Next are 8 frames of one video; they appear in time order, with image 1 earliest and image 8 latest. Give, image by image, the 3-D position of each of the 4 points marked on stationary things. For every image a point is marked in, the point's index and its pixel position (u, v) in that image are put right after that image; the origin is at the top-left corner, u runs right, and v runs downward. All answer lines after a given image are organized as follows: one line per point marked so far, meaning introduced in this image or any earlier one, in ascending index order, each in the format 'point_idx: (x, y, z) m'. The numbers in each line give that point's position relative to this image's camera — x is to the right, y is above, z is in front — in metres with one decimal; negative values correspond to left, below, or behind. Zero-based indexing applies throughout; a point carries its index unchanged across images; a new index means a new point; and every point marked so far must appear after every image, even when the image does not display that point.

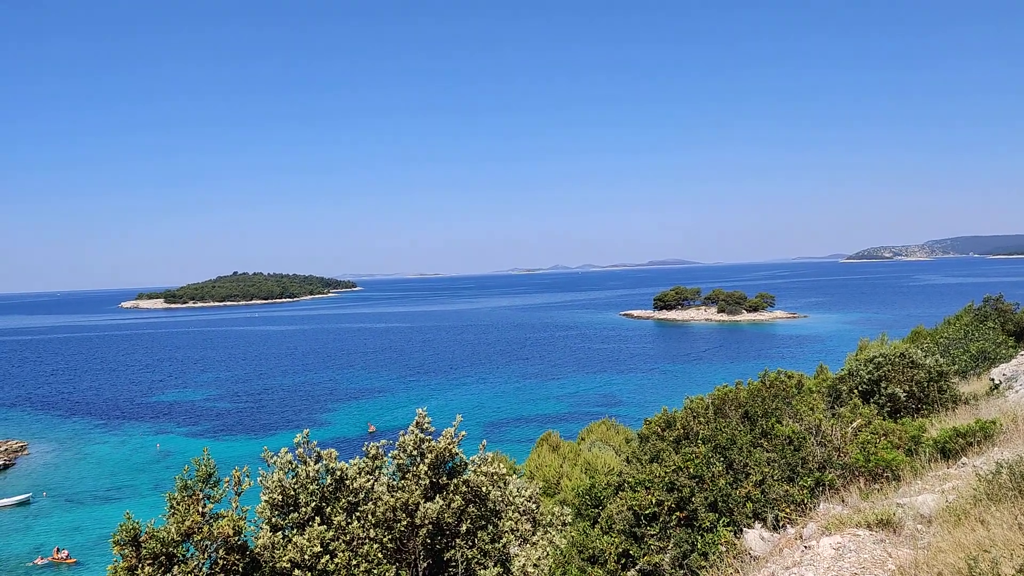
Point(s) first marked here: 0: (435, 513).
0: (-1.1, -3.2, +11.0) m
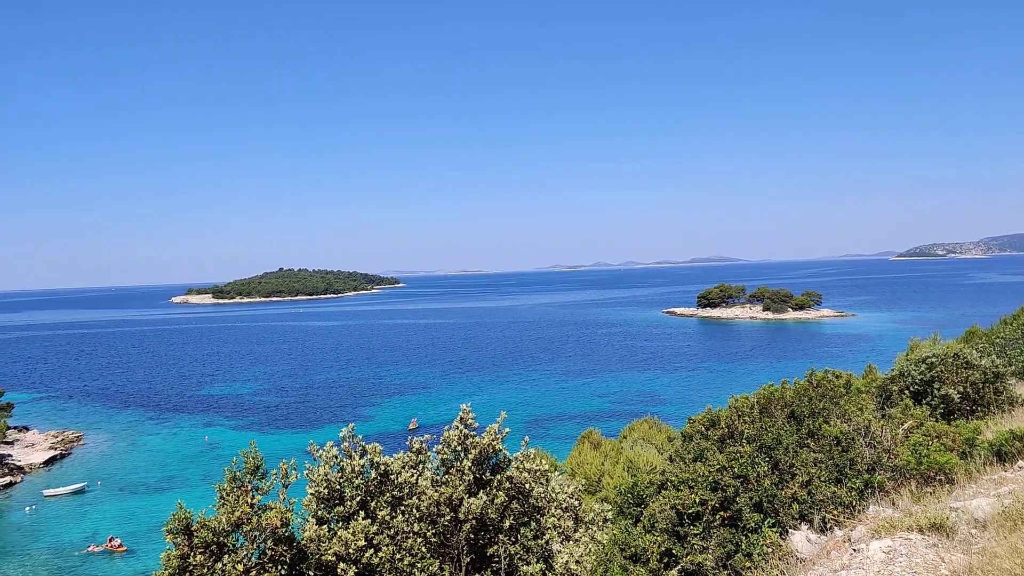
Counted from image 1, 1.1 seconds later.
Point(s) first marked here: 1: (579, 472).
0: (-0.5, -3.2, +11.0) m
1: (+1.8, -4.7, +19.6) m
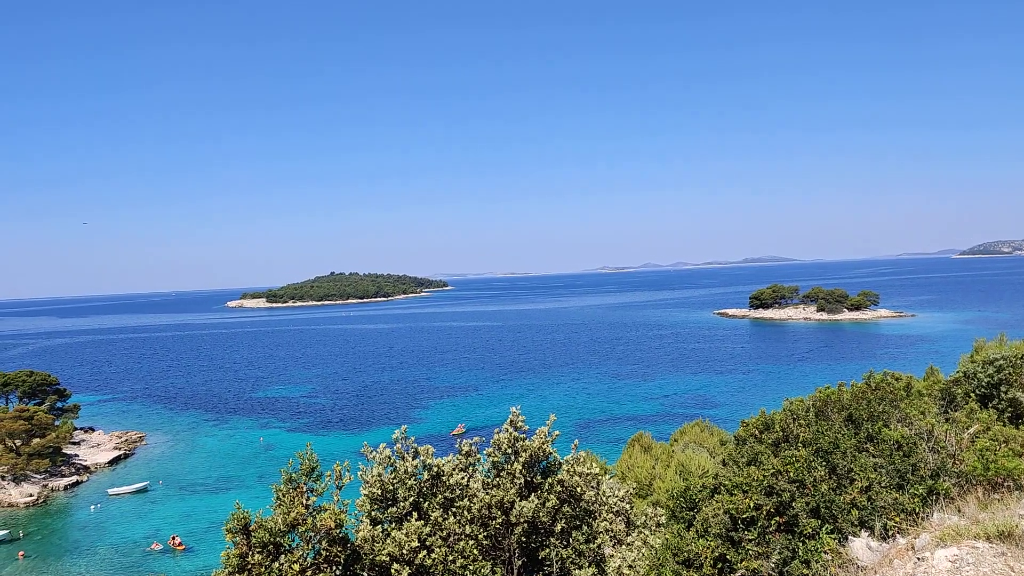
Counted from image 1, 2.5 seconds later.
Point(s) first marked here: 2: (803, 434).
0: (+0.3, -3.2, +11.0) m
1: (+3.0, -4.8, +19.5) m
2: (+5.6, -2.8, +14.6) m
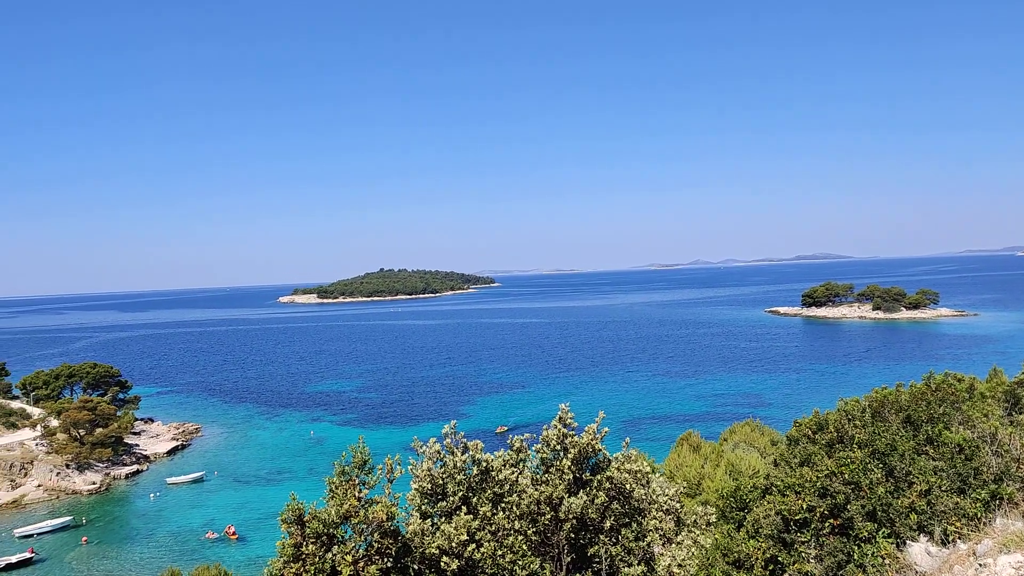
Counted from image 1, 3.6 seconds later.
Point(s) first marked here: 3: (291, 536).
0: (+1.0, -3.2, +11.0) m
1: (+4.2, -4.7, +19.3) m
2: (+6.4, -2.8, +14.3) m
3: (-3.0, -3.3, +10.3) m
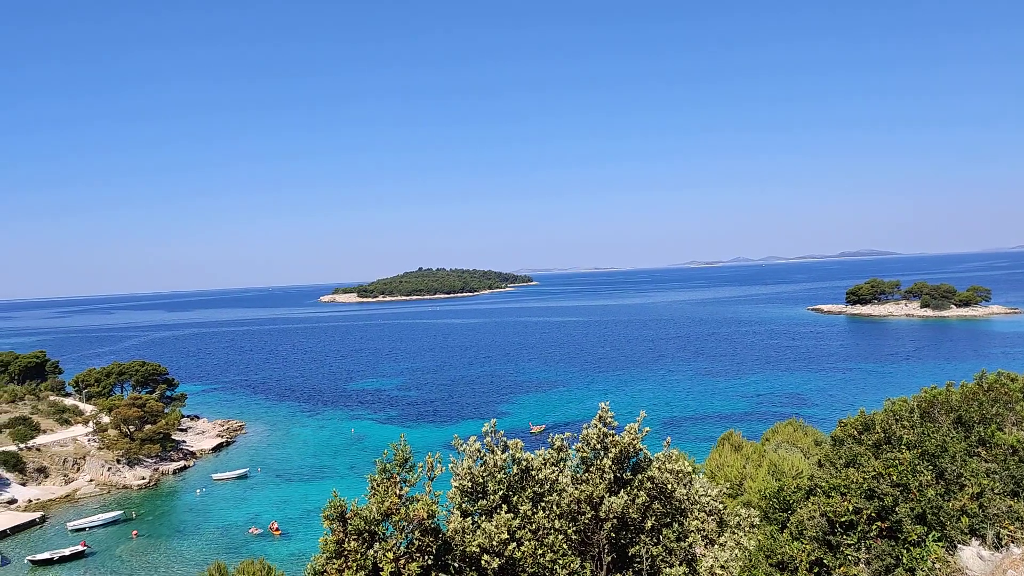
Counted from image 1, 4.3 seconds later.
0: (+1.5, -3.2, +10.9) m
1: (+5.2, -4.7, +19.1) m
2: (+7.2, -2.7, +13.9) m
3: (-2.4, -3.3, +10.4) m
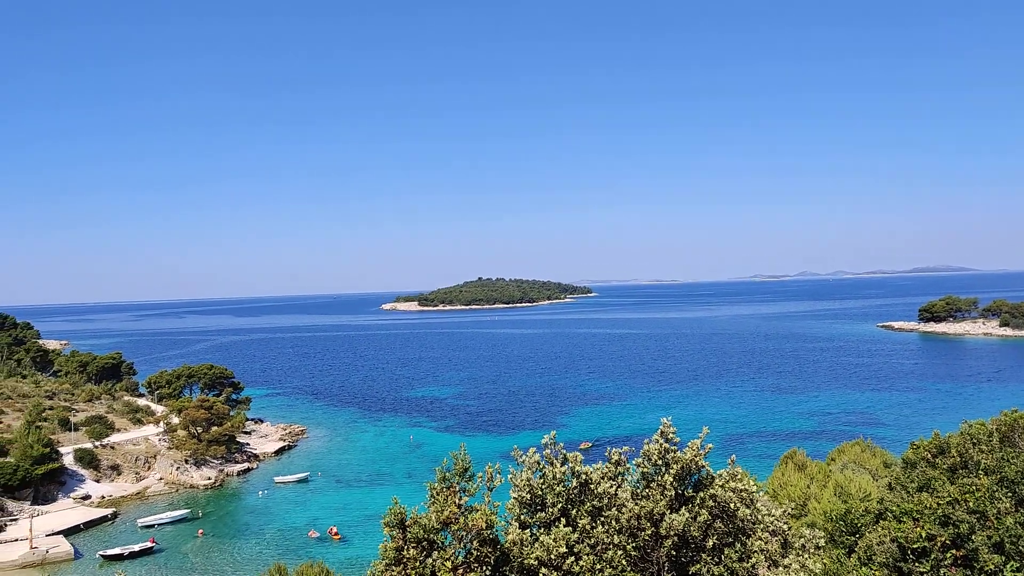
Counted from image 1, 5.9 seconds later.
0: (+2.3, -3.3, +10.7) m
1: (+6.5, -5.0, +18.6) m
2: (+8.2, -3.0, +13.3) m
3: (-1.7, -3.5, +10.5) m
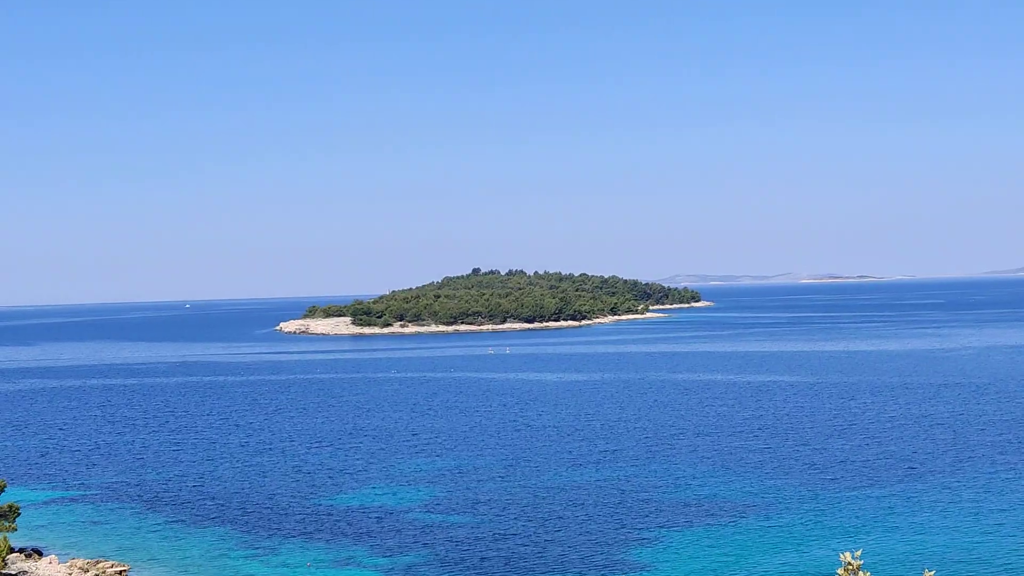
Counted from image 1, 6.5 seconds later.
0: (+3.1, -3.2, +8.5) m
1: (+6.4, -5.0, +16.7) m
2: (+8.6, -2.8, +11.8) m
3: (-0.8, -3.4, +7.8) m
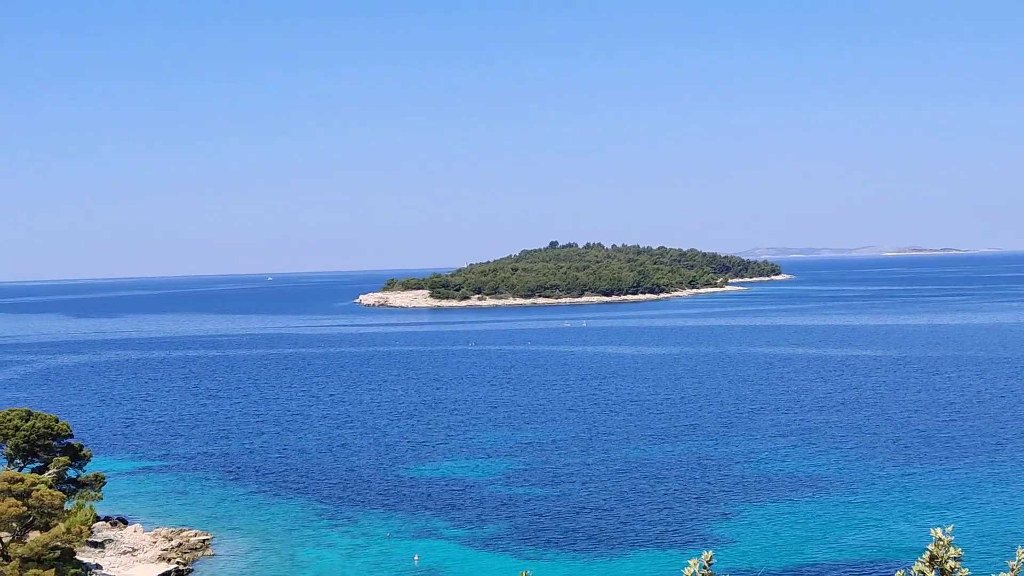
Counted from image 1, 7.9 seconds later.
0: (+2.2, -3.4, +10.3) m
1: (+6.2, -4.9, +18.3) m
2: (+8.0, -2.9, +13.1) m
3: (-1.7, -3.6, +10.0) m
